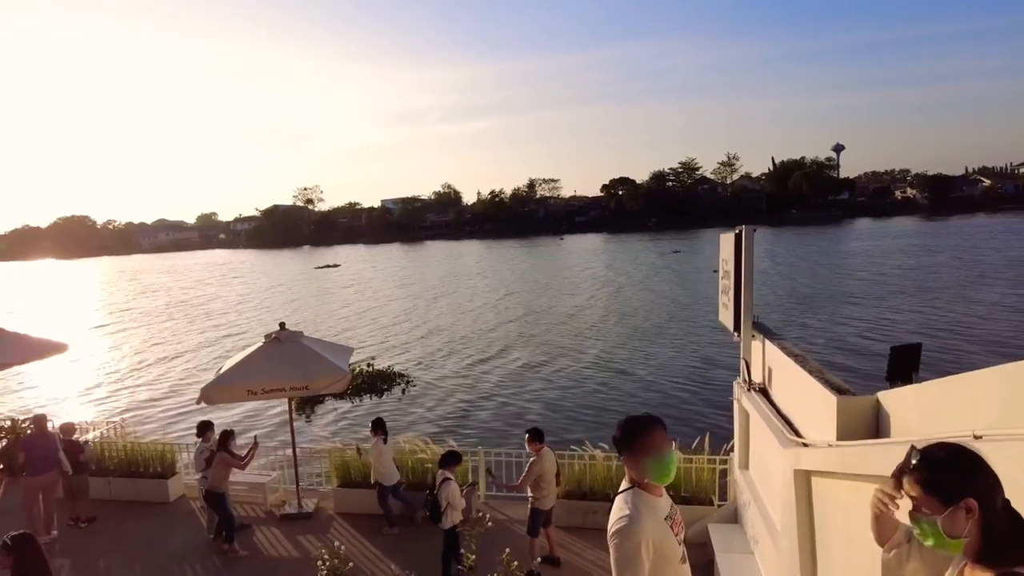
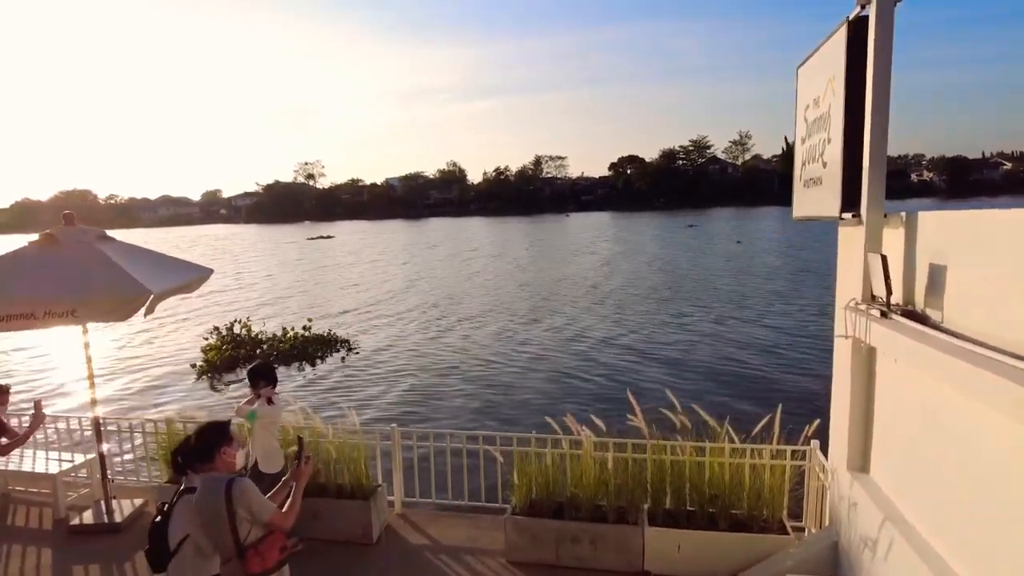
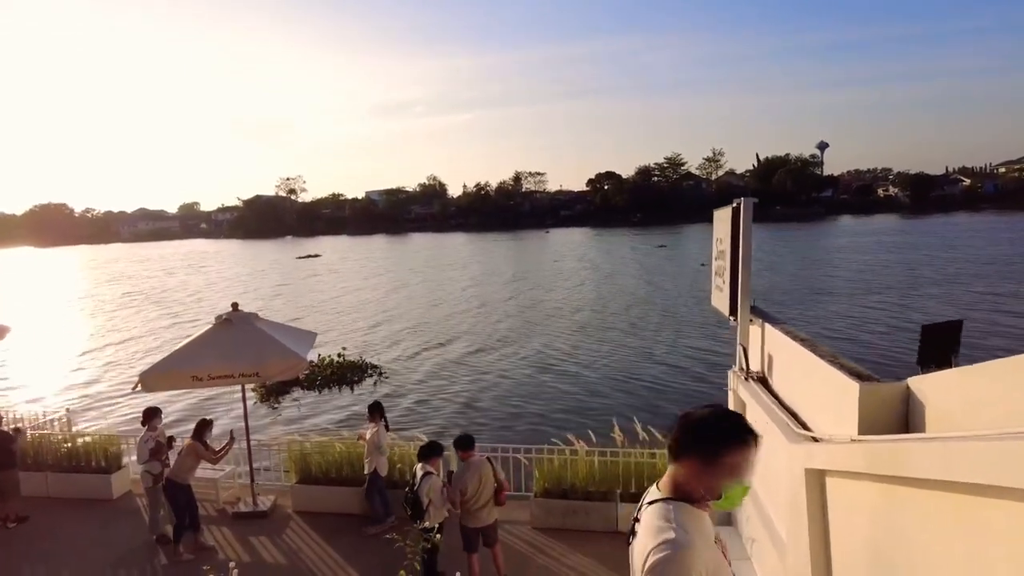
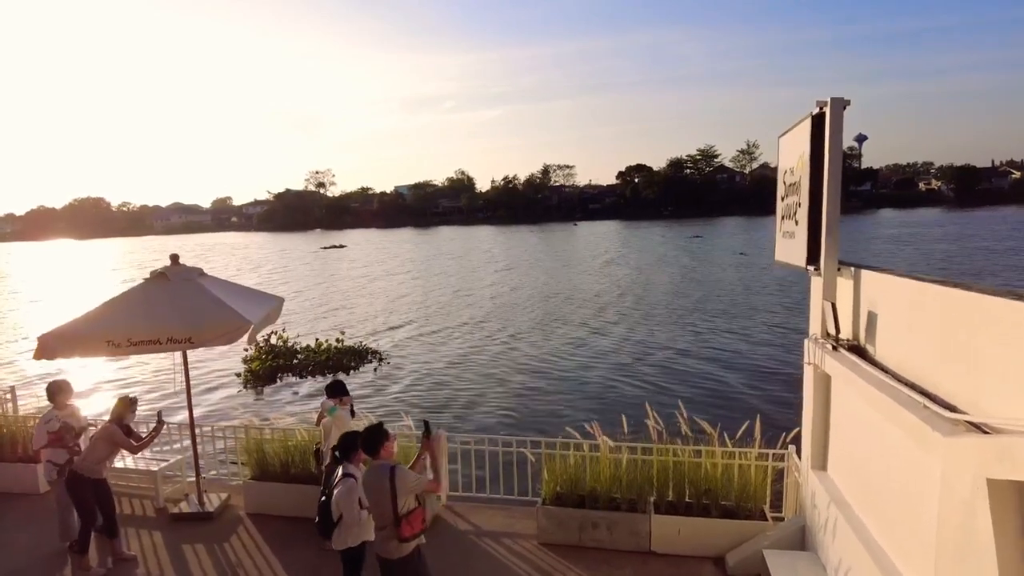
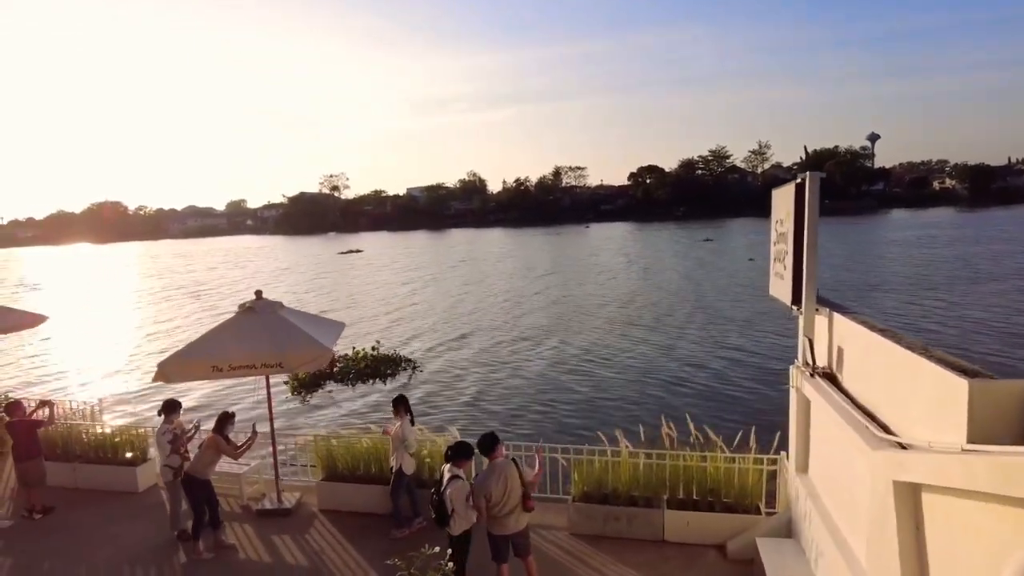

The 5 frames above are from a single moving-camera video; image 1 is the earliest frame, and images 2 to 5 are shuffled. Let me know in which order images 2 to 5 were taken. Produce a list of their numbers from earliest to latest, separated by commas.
3, 5, 4, 2
